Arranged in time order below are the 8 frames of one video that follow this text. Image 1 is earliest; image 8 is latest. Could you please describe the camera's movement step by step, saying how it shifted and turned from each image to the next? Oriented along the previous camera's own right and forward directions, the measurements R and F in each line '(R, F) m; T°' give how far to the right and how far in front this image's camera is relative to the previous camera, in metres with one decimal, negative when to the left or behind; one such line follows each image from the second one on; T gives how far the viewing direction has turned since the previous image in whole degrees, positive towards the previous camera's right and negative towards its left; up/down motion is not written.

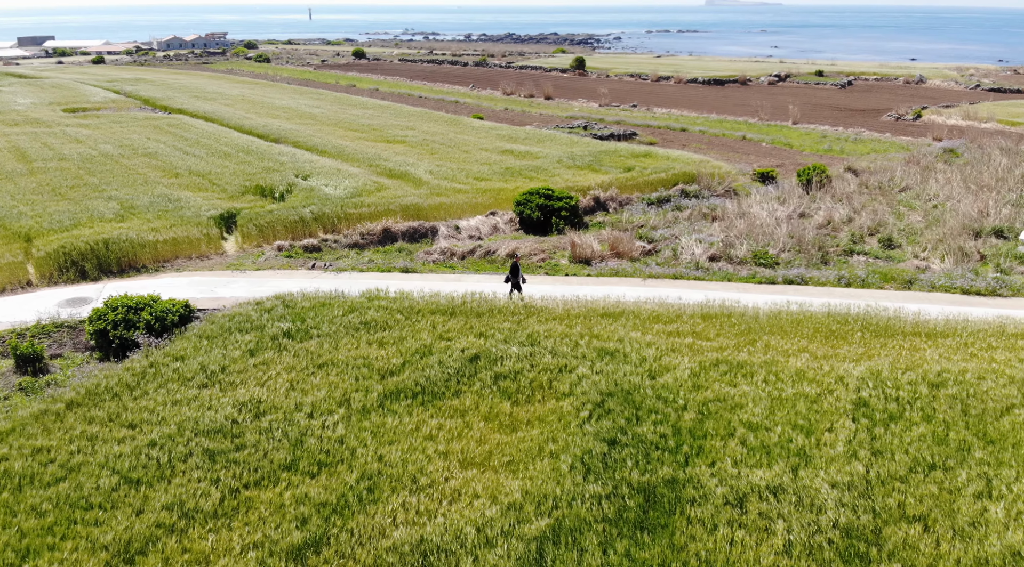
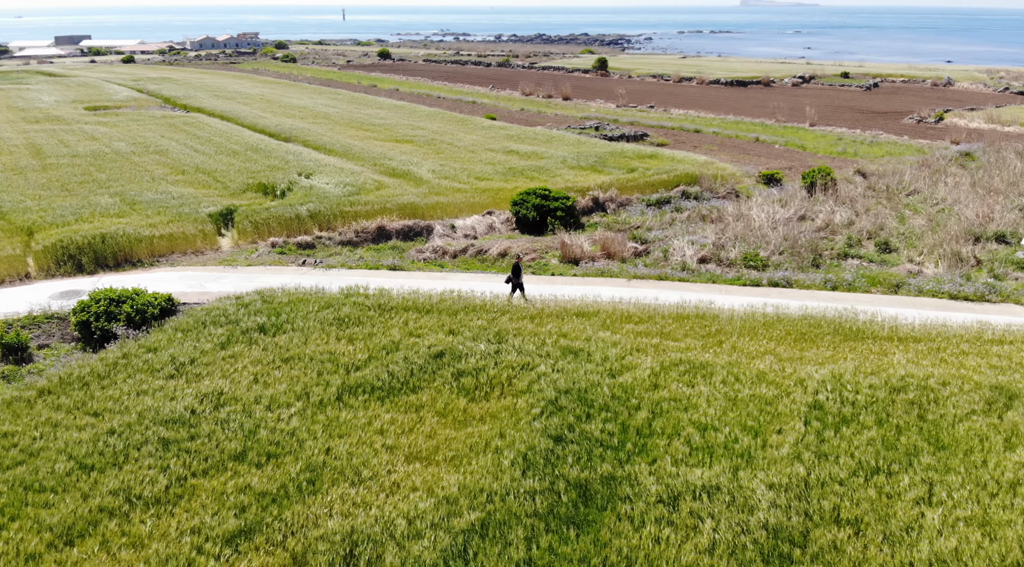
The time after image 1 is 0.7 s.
(+0.9, -0.1) m; -2°
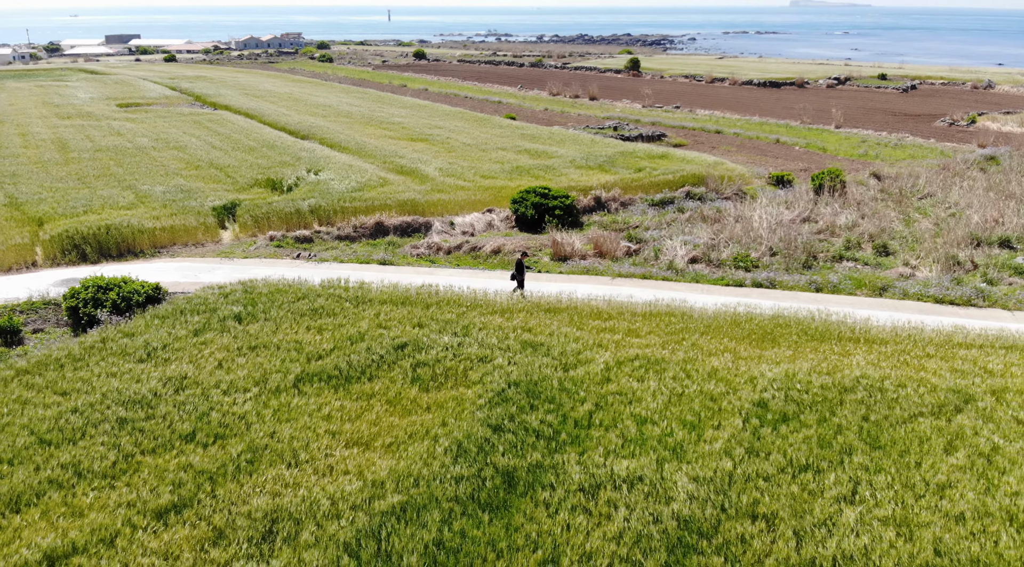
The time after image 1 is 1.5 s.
(+1.1, -0.2) m; -3°
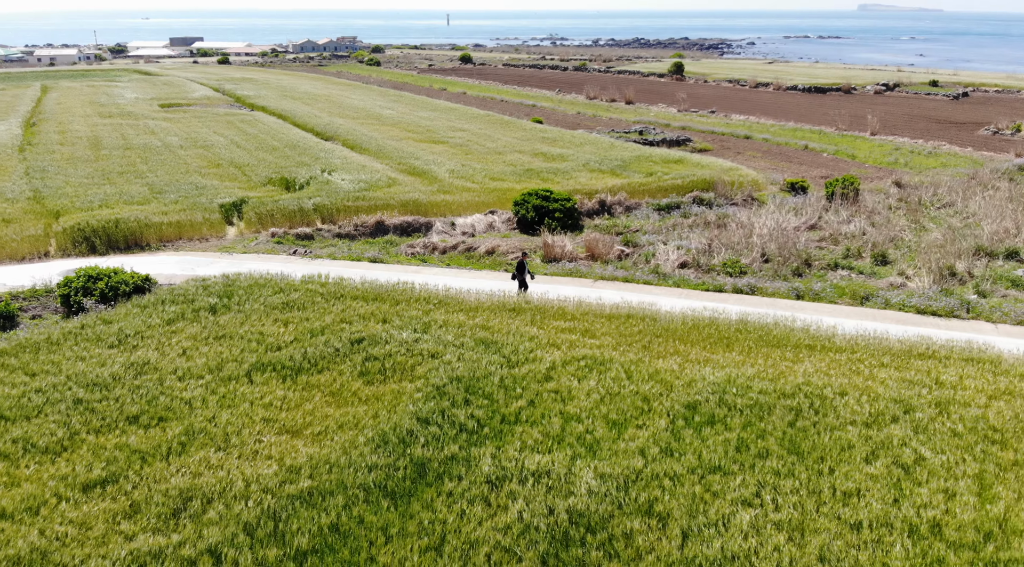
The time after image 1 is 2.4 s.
(+1.4, -0.2) m; -4°
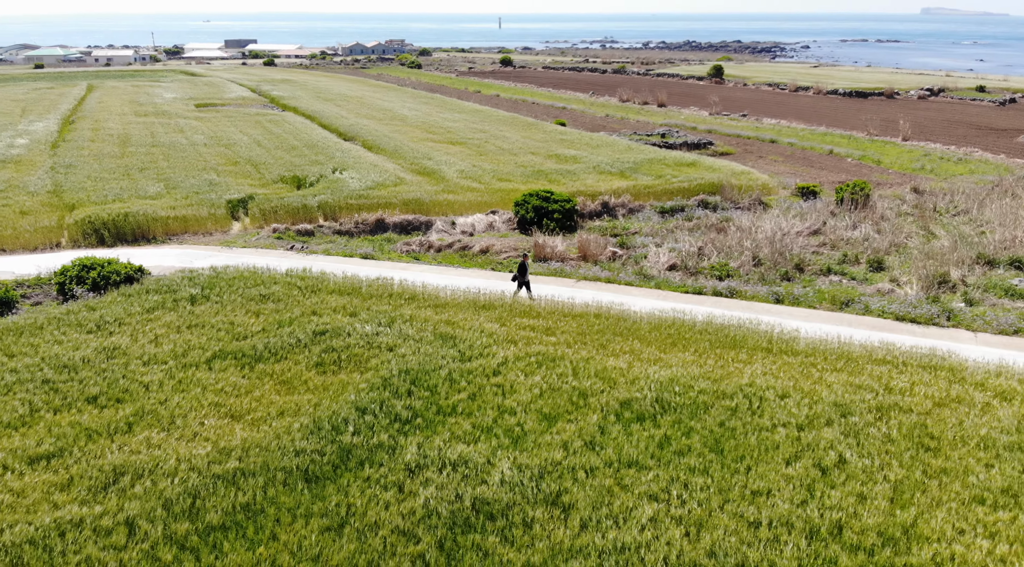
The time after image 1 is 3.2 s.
(+1.3, -0.2) m; -3°
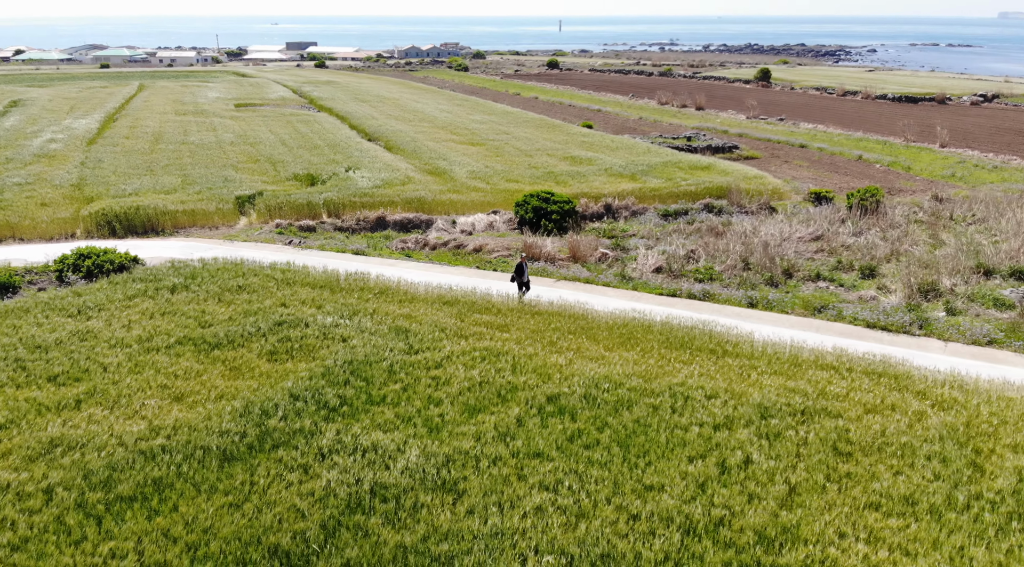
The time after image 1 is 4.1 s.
(+1.6, -0.2) m; -4°
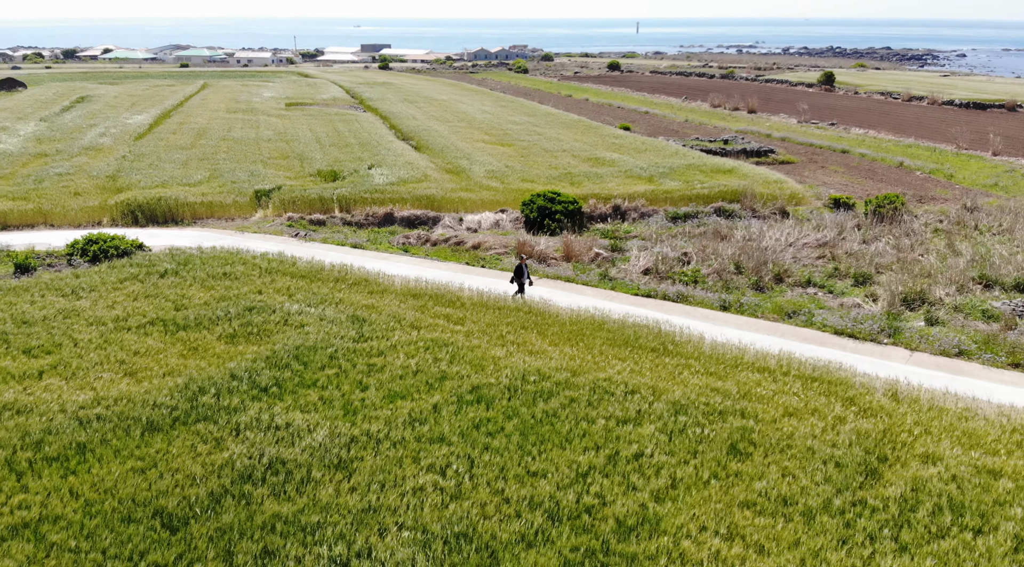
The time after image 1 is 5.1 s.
(+1.9, -0.2) m; -5°
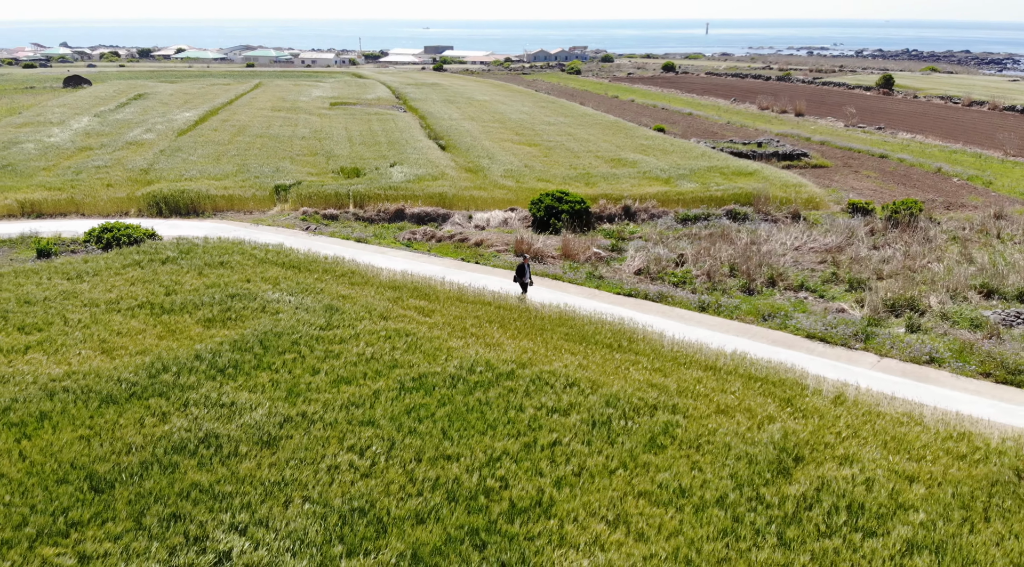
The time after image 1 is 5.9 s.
(+1.6, -0.3) m; -4°
